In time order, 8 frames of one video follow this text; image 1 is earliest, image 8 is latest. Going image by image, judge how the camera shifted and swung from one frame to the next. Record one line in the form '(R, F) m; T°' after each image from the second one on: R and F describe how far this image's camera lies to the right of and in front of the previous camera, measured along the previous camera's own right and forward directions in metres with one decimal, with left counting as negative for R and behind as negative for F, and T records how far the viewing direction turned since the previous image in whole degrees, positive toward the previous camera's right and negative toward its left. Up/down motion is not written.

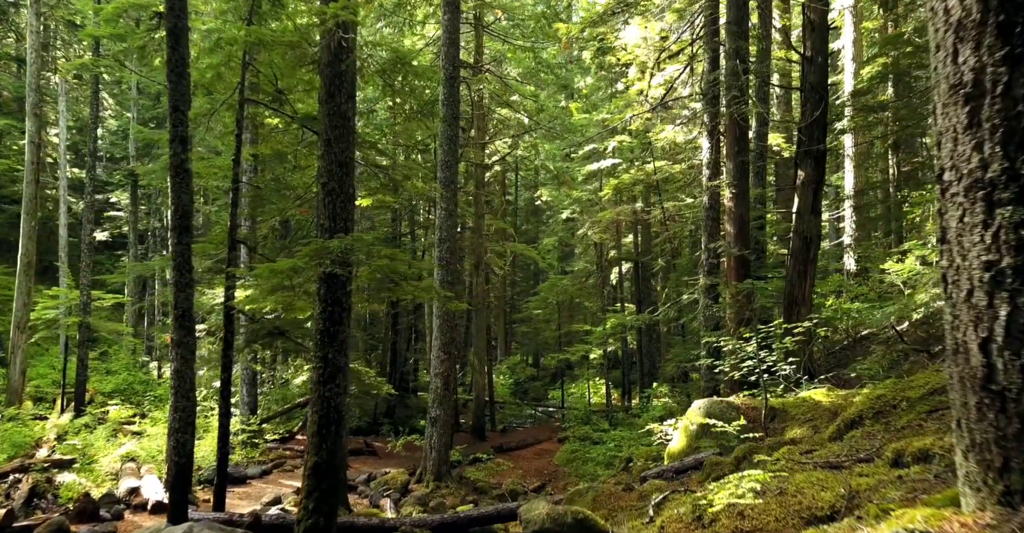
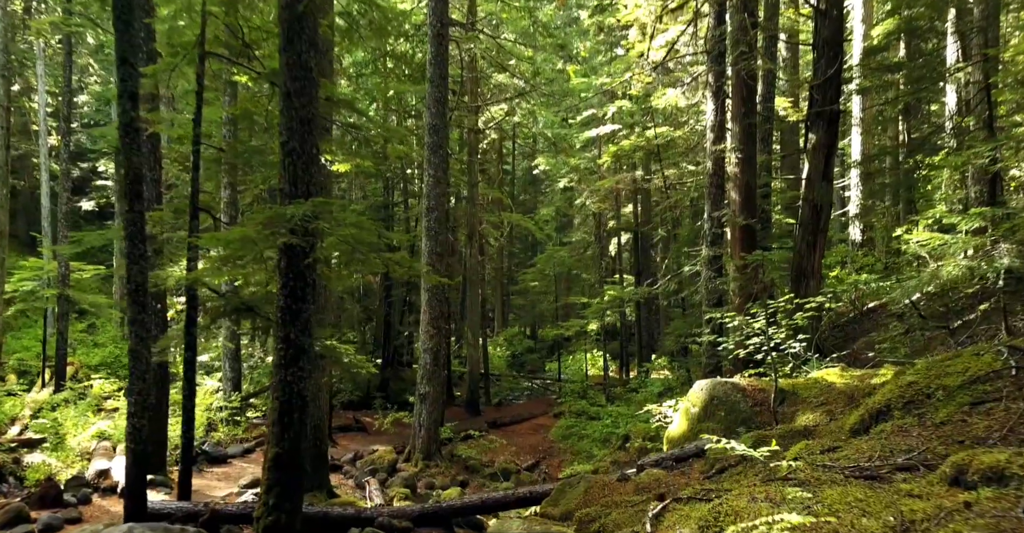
(+0.1, +0.8) m; 0°
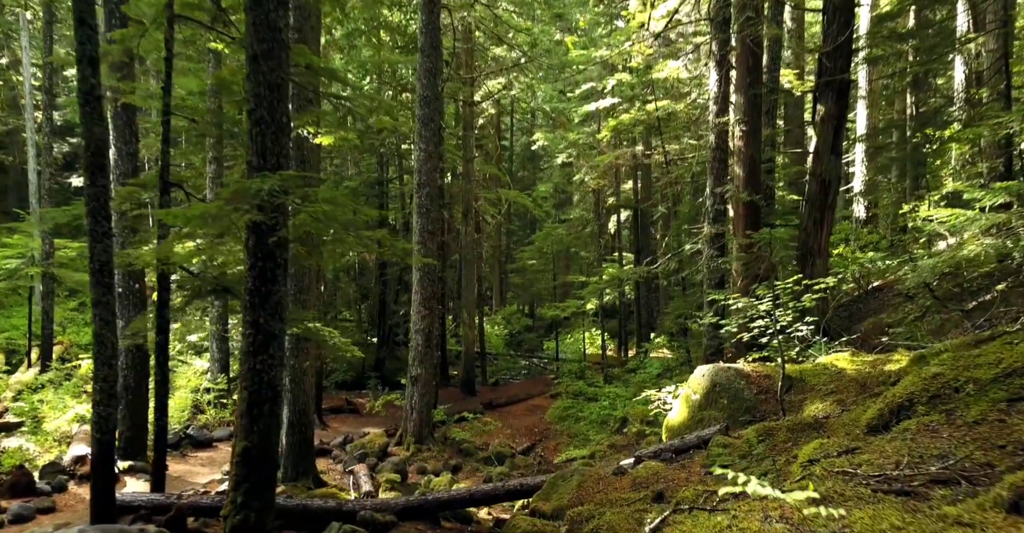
(+0.1, +0.6) m; 0°
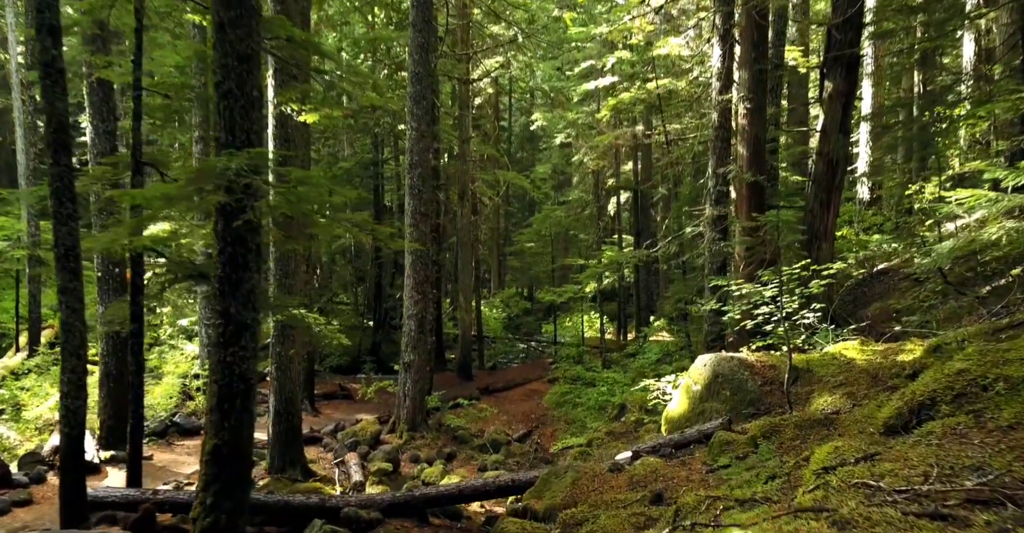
(+0.1, +0.5) m; 0°
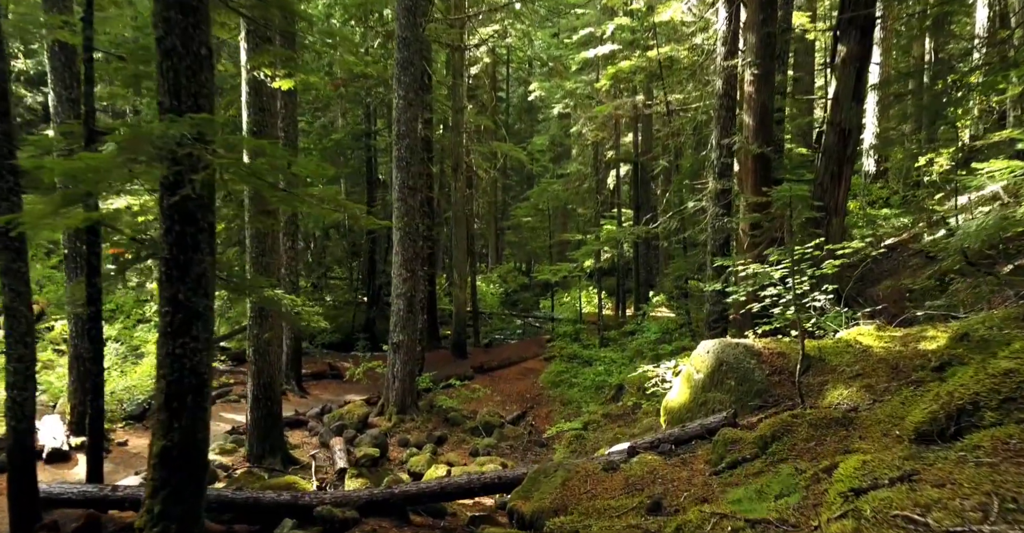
(+0.1, +0.7) m; 0°
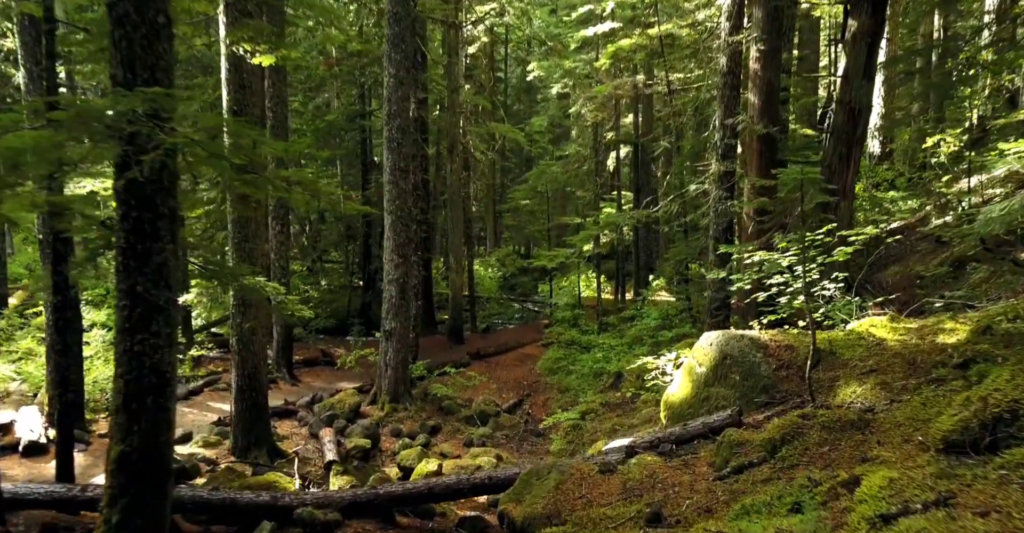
(+0.1, +0.5) m; 0°
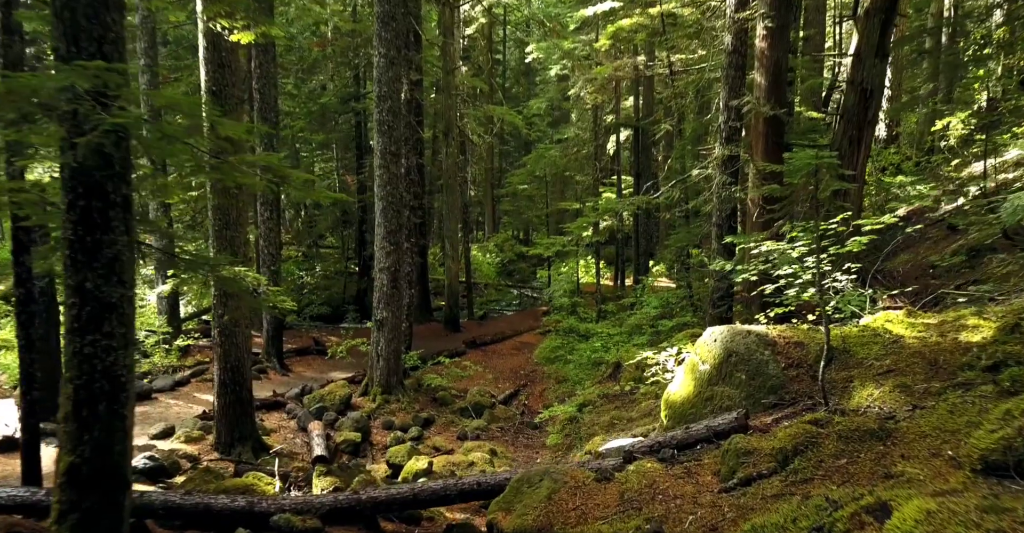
(+0.1, +0.5) m; 0°
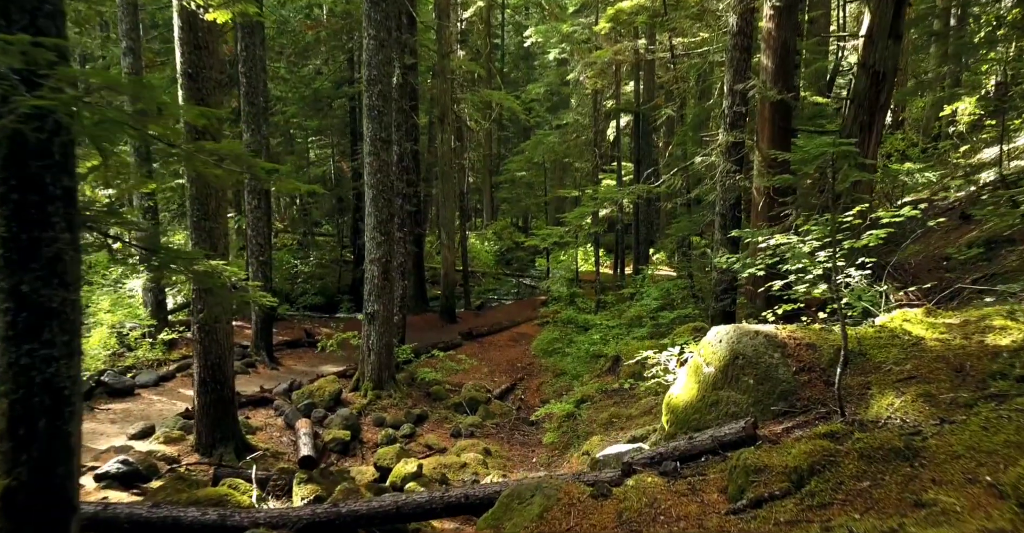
(+0.1, +0.5) m; 0°
